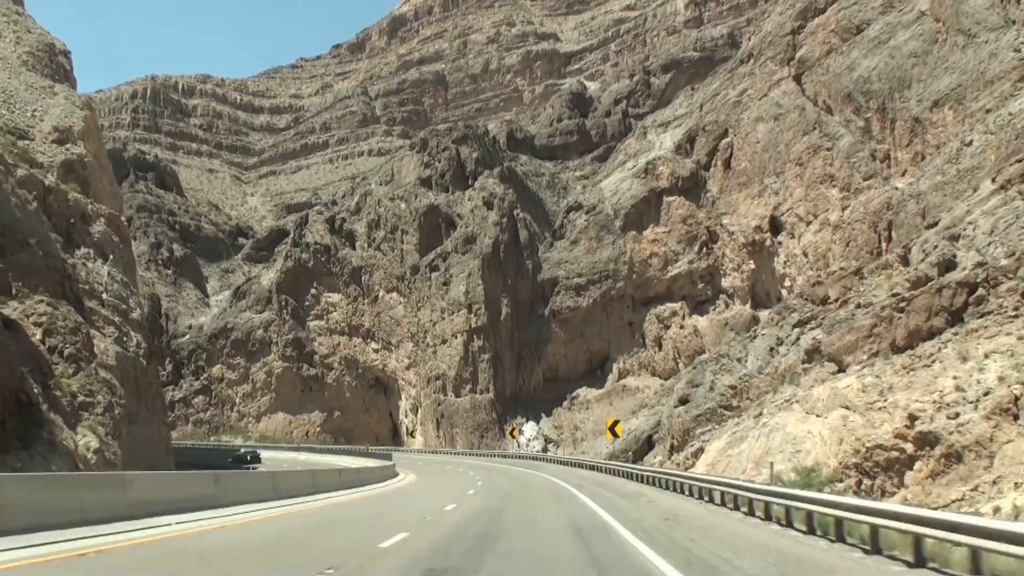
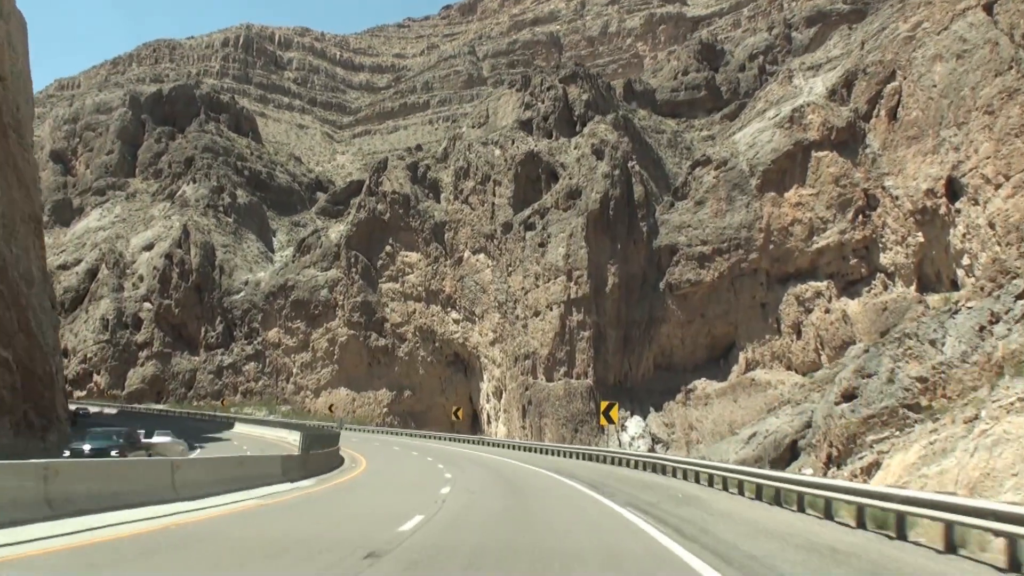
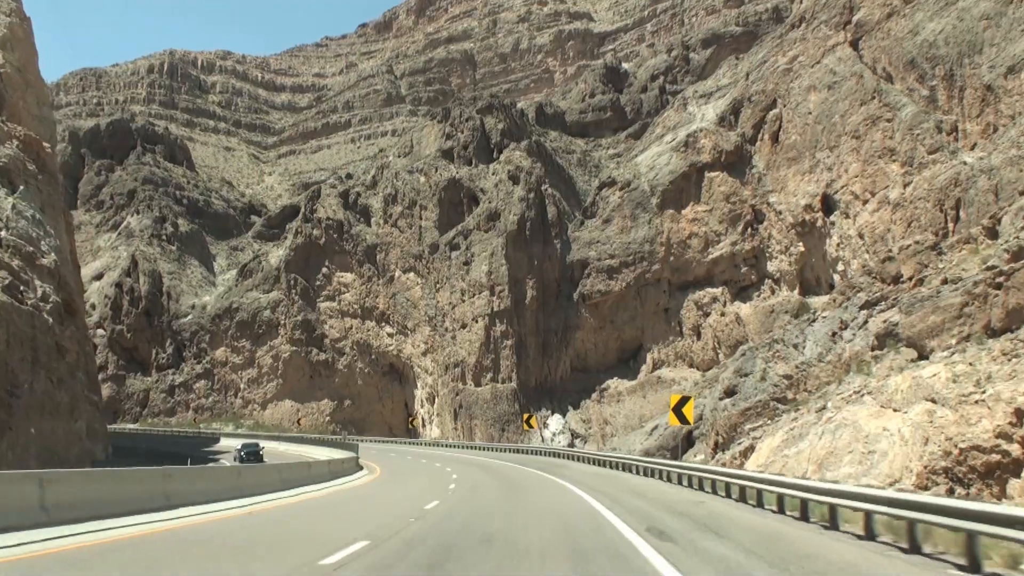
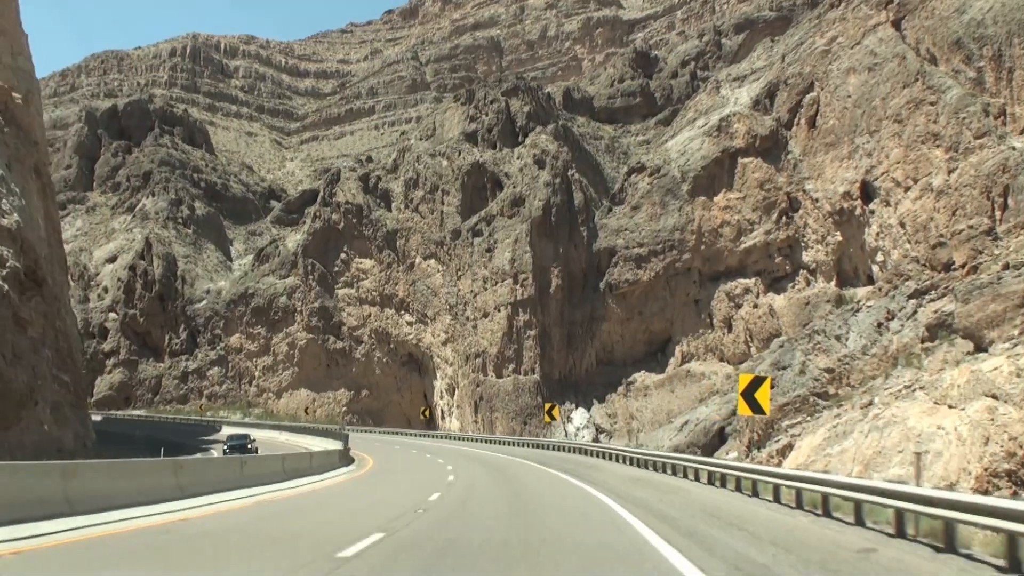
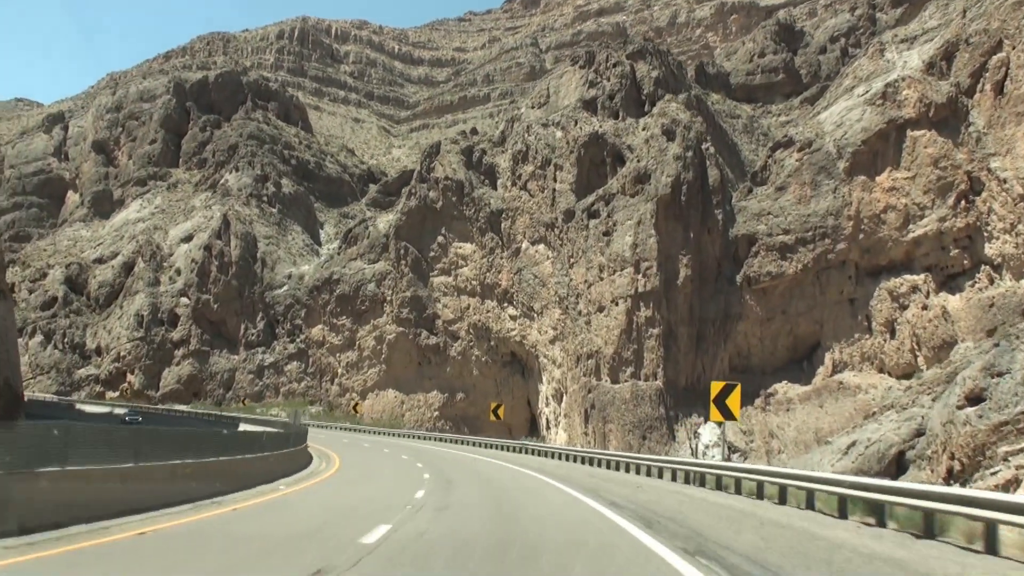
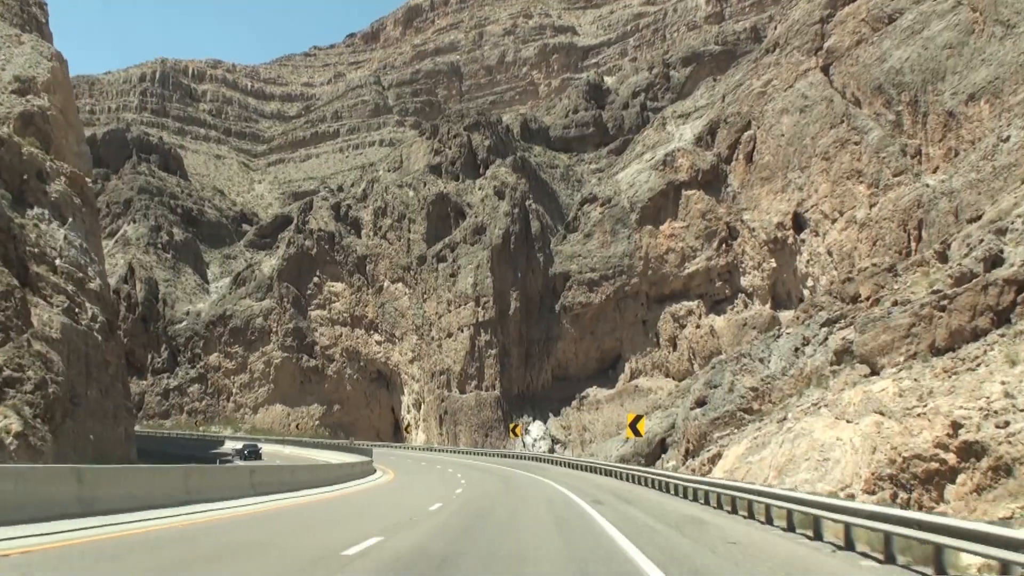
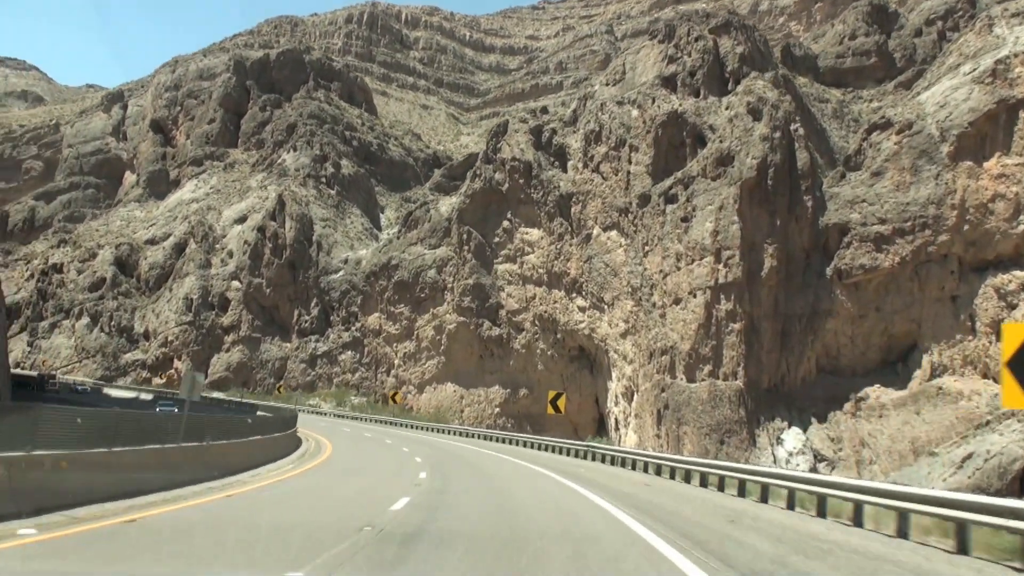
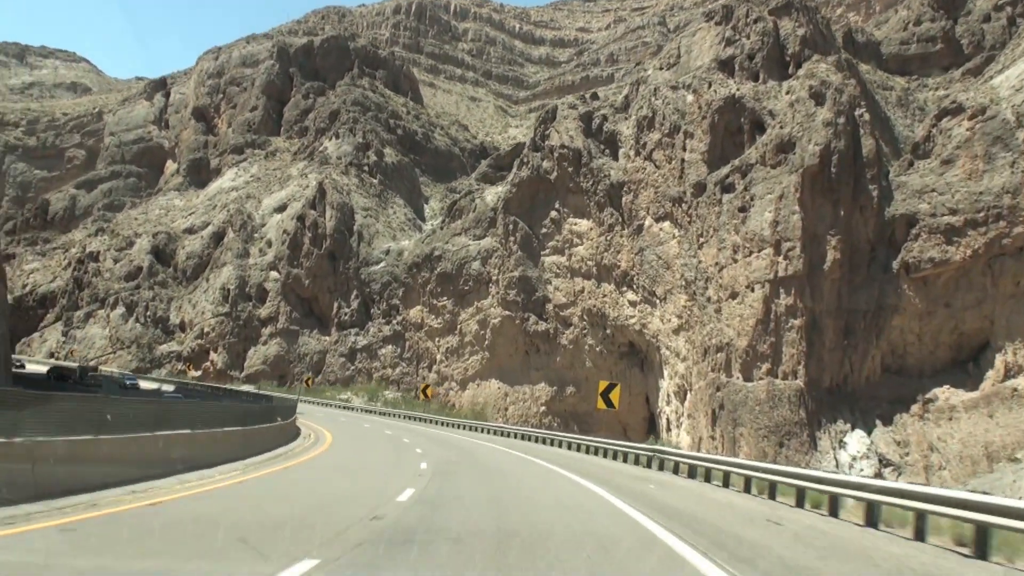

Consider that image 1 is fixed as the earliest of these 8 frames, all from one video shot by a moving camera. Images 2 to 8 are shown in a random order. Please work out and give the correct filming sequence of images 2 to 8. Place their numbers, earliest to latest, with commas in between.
6, 3, 4, 2, 5, 7, 8
